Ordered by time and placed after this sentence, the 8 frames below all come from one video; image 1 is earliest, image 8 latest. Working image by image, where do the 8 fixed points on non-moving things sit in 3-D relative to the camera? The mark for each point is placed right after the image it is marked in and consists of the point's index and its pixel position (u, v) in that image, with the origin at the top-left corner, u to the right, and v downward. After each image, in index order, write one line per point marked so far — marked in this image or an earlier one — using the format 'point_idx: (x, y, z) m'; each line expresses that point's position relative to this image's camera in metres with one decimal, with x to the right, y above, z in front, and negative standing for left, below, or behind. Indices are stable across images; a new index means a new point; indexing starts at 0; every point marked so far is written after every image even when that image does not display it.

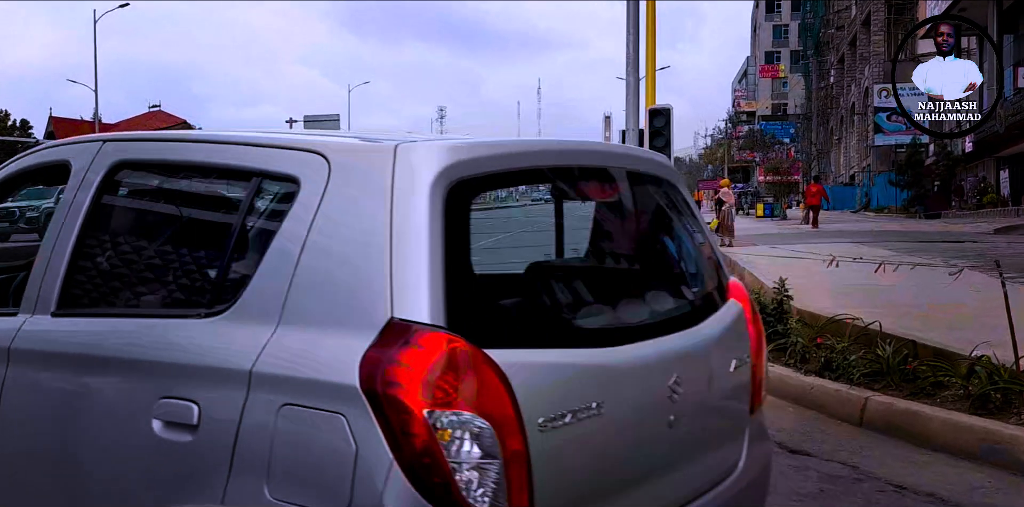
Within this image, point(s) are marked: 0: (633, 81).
0: (+2.0, +2.8, +12.8) m
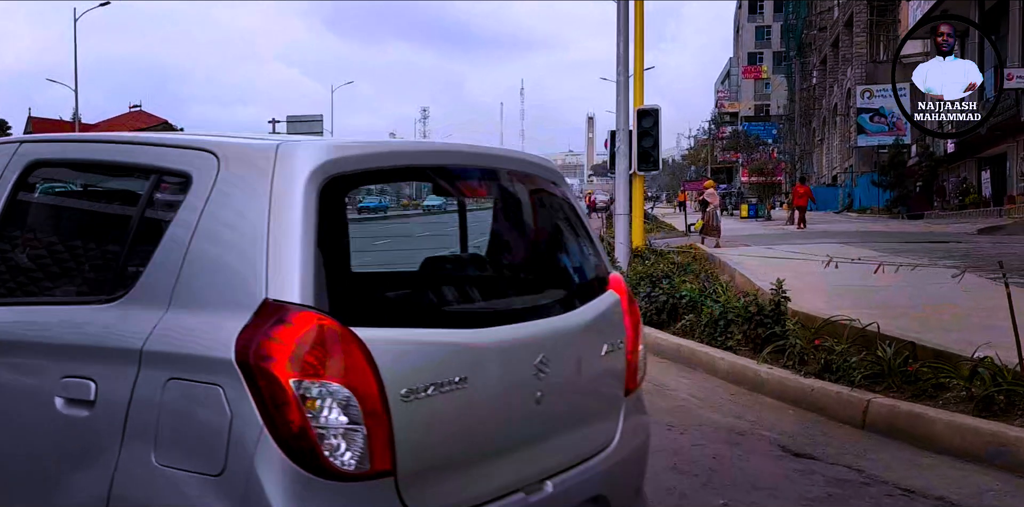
0: (+1.8, +2.8, +12.7) m
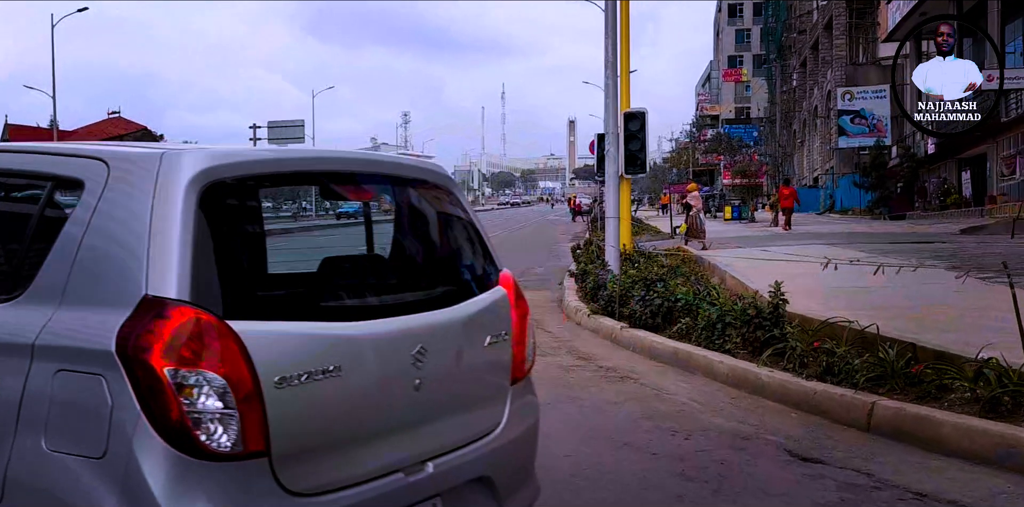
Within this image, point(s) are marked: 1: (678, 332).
0: (+1.6, +2.7, +12.7) m
1: (+1.5, -0.7, +7.3) m
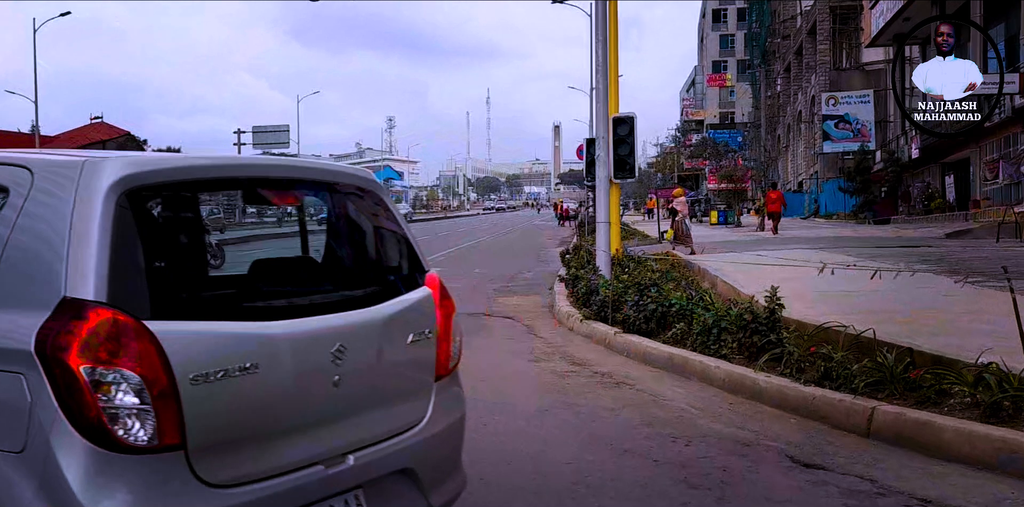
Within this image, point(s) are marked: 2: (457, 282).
0: (+1.5, +2.7, +12.7) m
1: (+1.5, -0.8, +7.3) m
2: (-1.3, -0.6, +17.5) m
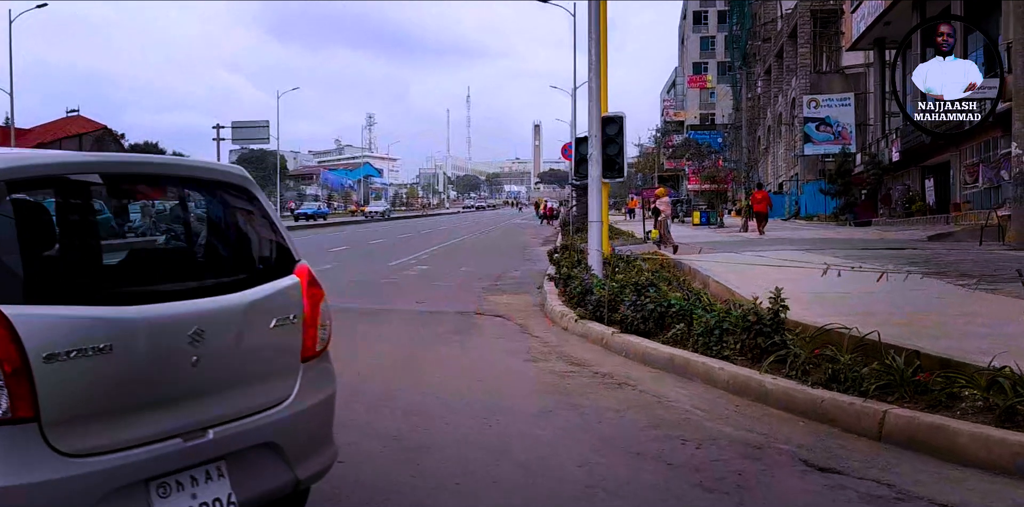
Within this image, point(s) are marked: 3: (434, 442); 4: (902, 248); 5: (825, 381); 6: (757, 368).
0: (+1.3, +2.7, +12.7) m
1: (+1.5, -0.8, +7.2) m
2: (-1.5, -0.6, +17.4) m
3: (-0.4, -1.1, +4.6) m
4: (+9.6, +0.1, +19.5) m
5: (+2.1, -0.8, +5.2) m
6: (+1.8, -0.8, +5.9) m
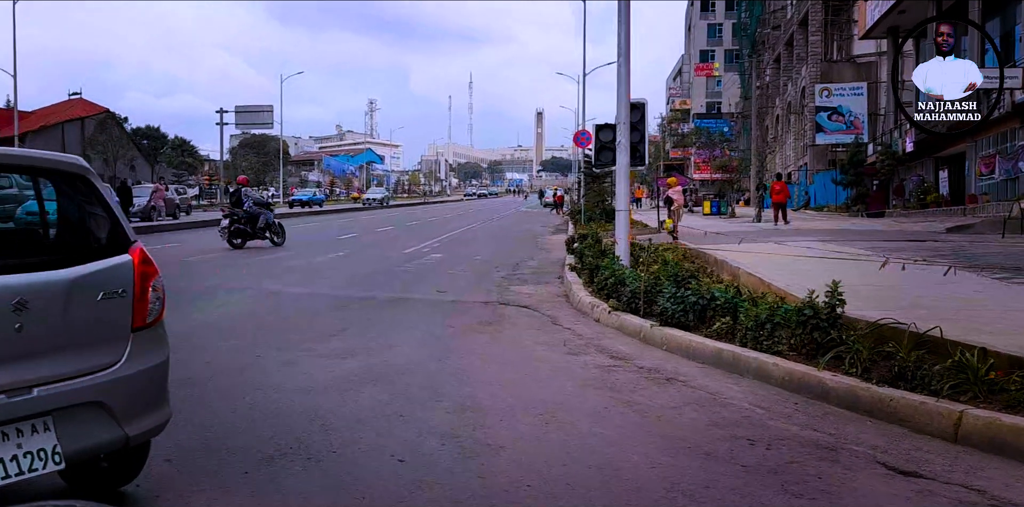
0: (+1.8, +2.8, +12.4) m
1: (+1.8, -0.7, +7.0) m
2: (-1.1, -0.3, +17.2) m
3: (-0.1, -1.0, +4.4) m
4: (+10.0, +0.3, +19.3) m
5: (+2.4, -0.8, +5.1) m
6: (+2.2, -0.8, +5.7) m
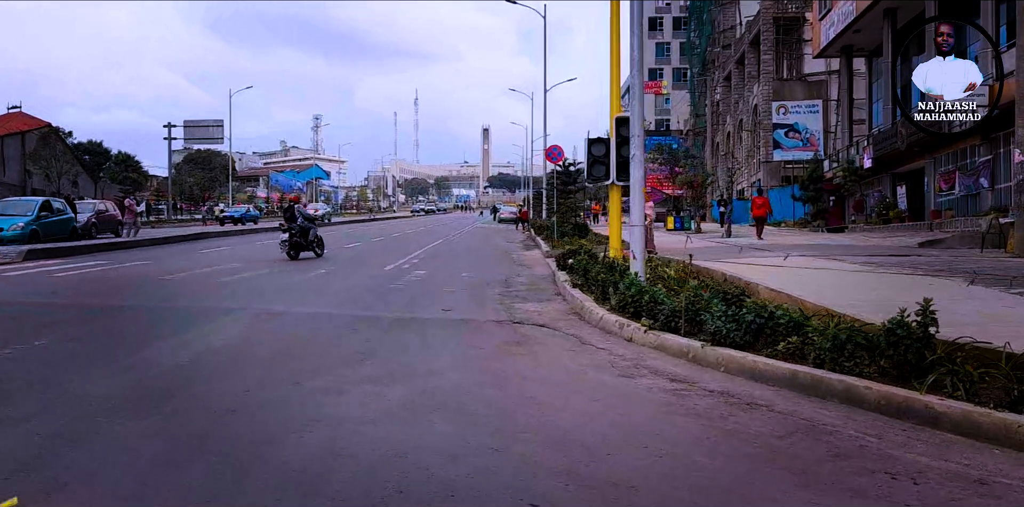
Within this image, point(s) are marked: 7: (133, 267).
0: (+1.9, +2.6, +12.2) m
1: (+2.3, -0.8, +6.7) m
2: (-1.3, -0.7, +16.7) m
3: (+0.5, -1.1, +4.0) m
4: (+9.7, 0.0, +19.5) m
5: (+3.0, -0.9, +4.8) m
6: (+2.7, -0.9, +5.4) m
7: (-9.3, -0.3, +19.3) m
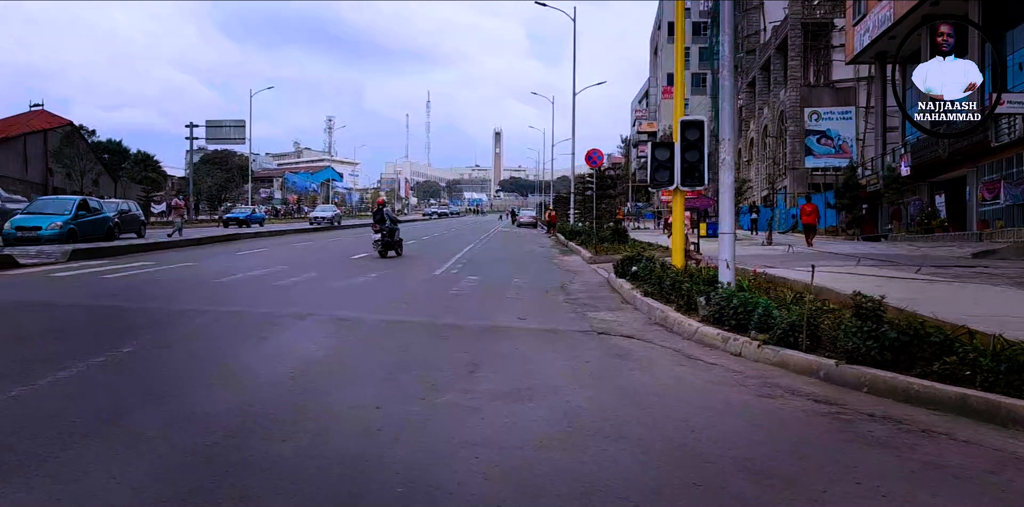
0: (+3.1, +2.5, +11.7) m
1: (+3.4, -0.9, +6.3) m
2: (0.0, -0.8, +16.3) m
3: (+1.6, -1.2, +3.5) m
4: (+11.0, -0.3, +18.9) m
5: (+4.1, -1.0, +4.3) m
6: (+3.8, -1.0, +5.0) m
7: (-8.0, -0.4, +19.0) m
